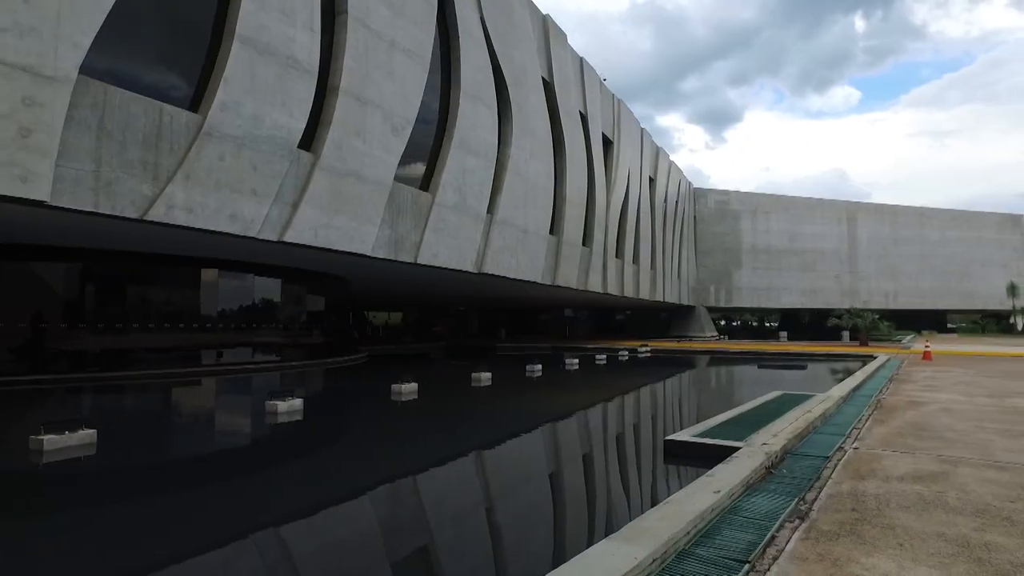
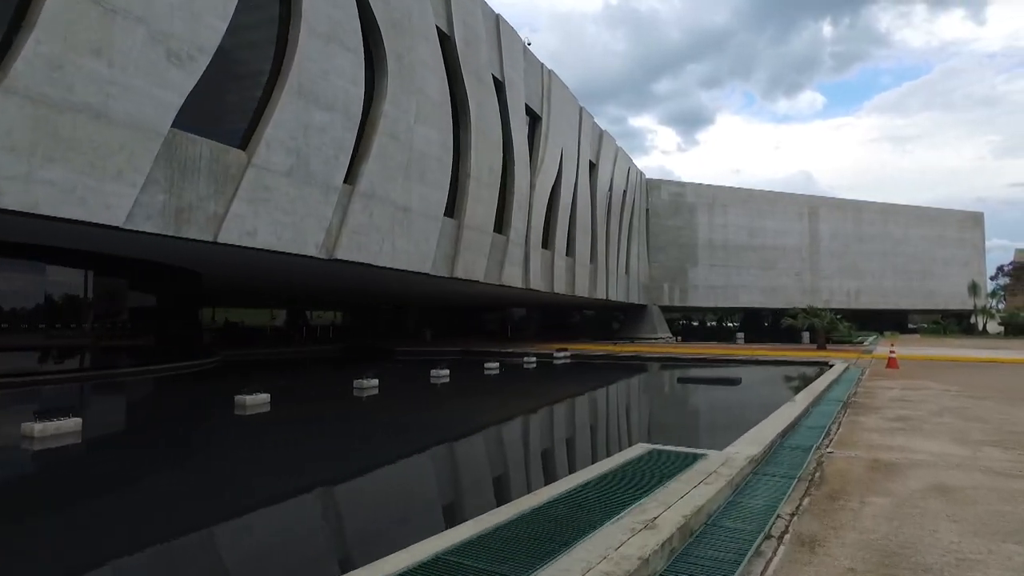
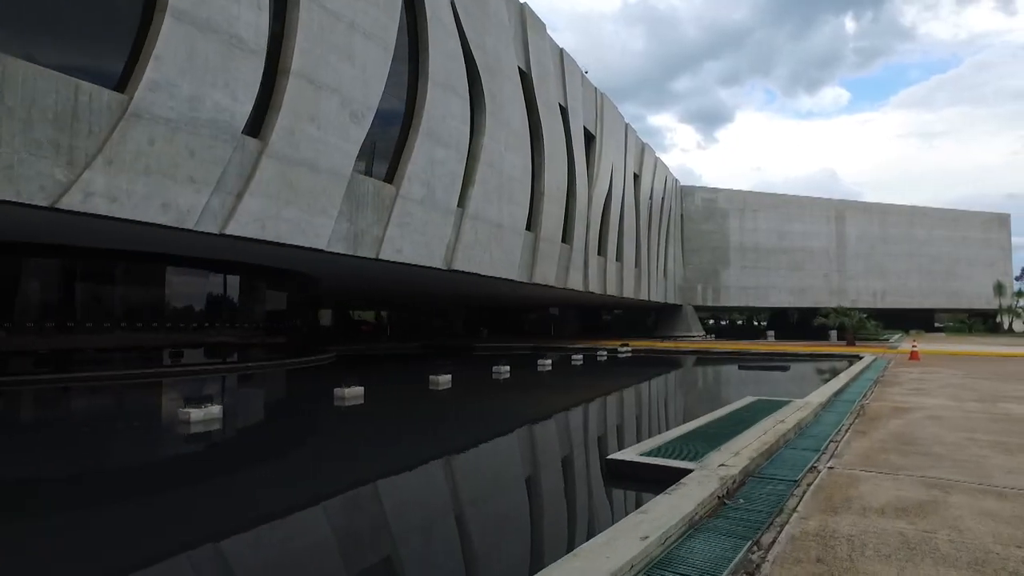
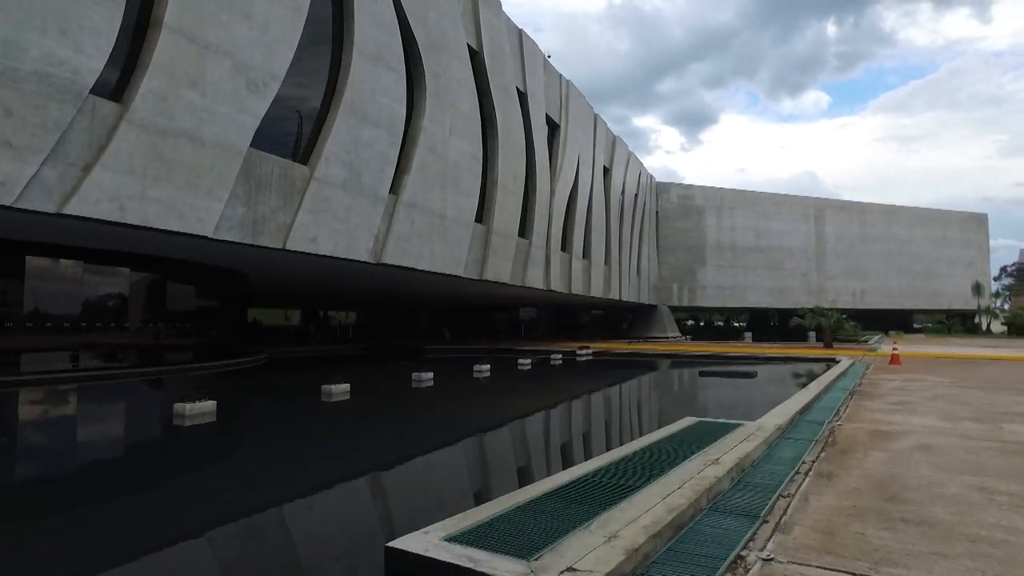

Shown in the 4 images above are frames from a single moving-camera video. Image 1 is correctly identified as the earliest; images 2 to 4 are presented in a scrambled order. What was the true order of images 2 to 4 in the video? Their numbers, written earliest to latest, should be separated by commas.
3, 4, 2
